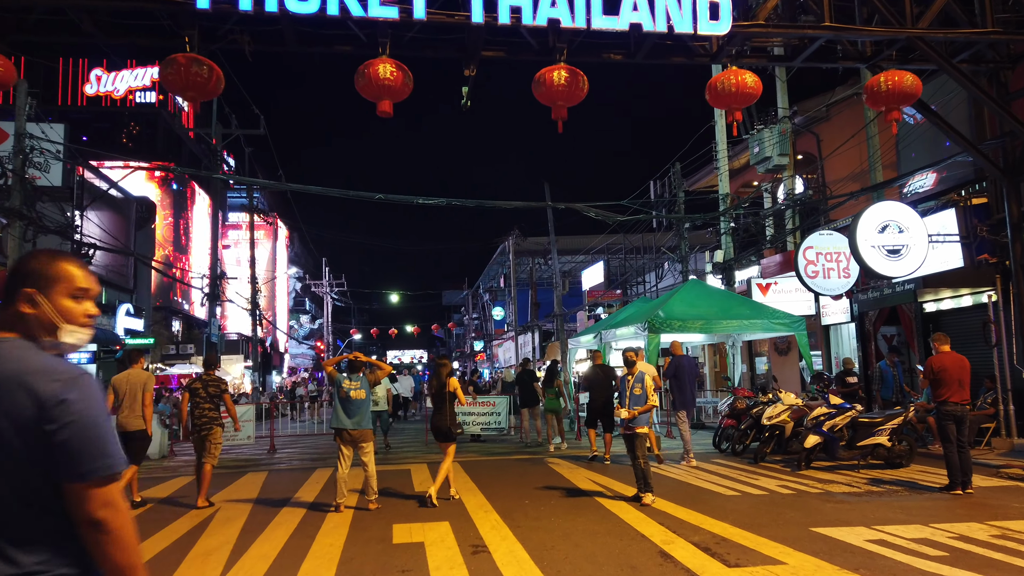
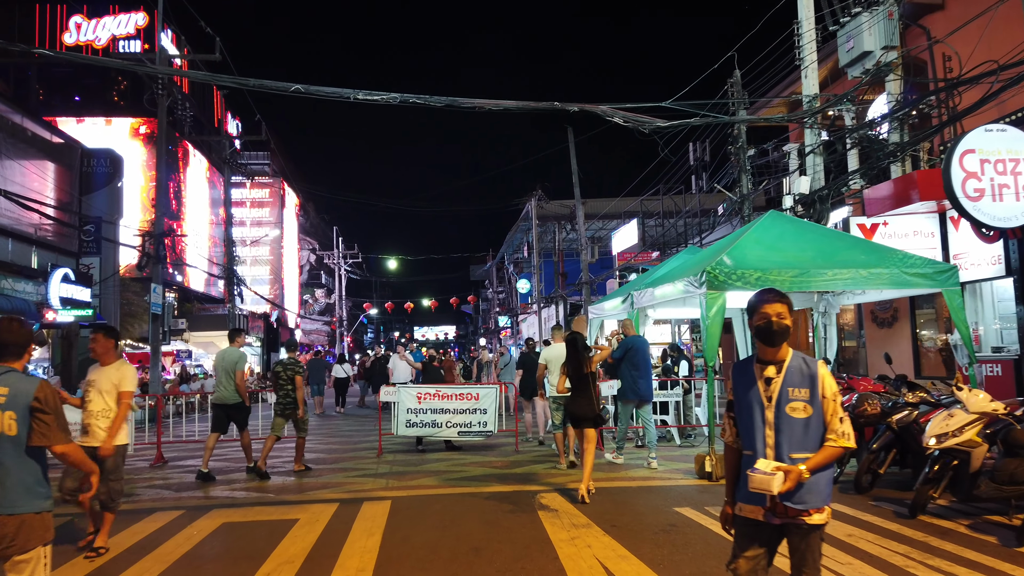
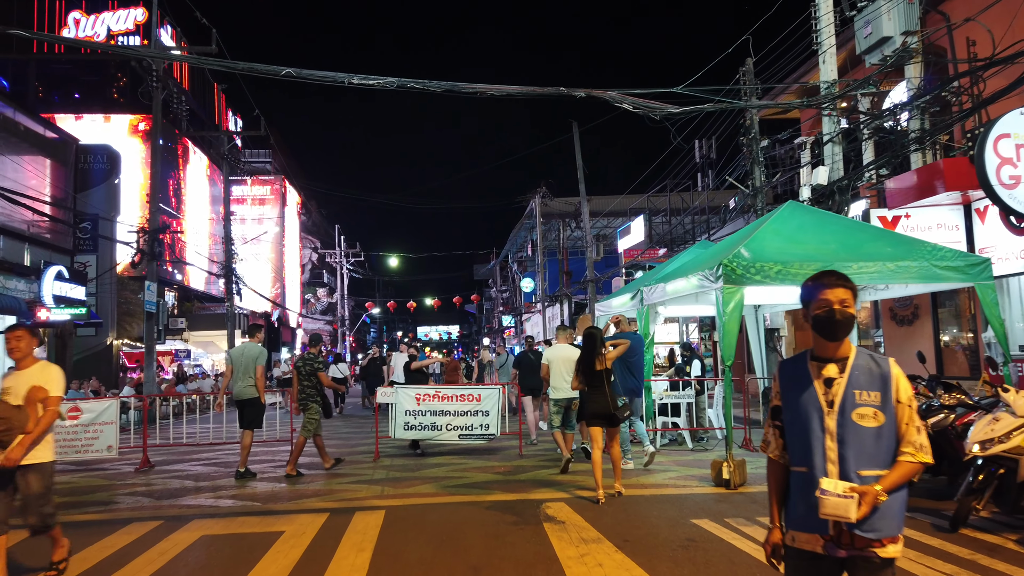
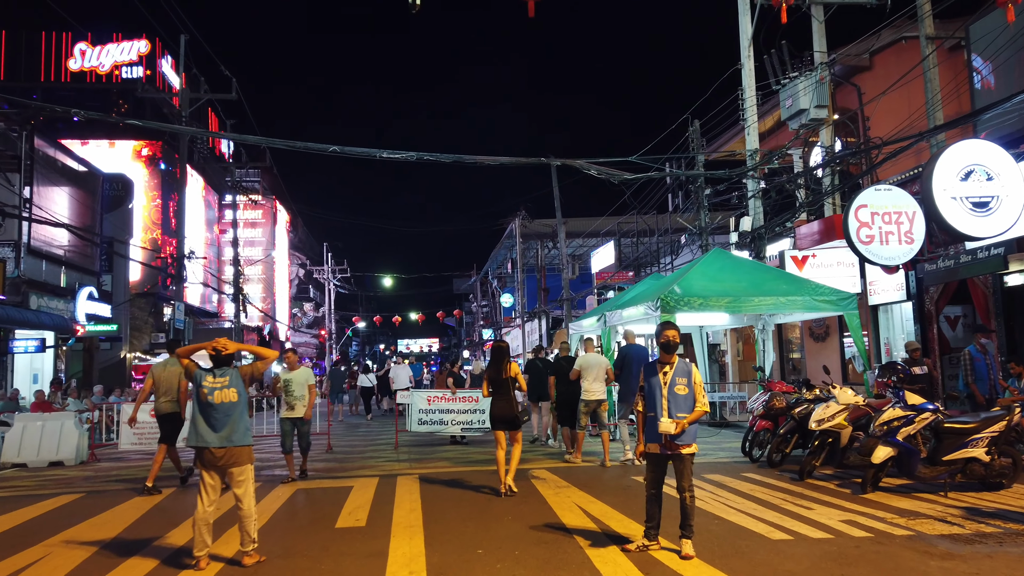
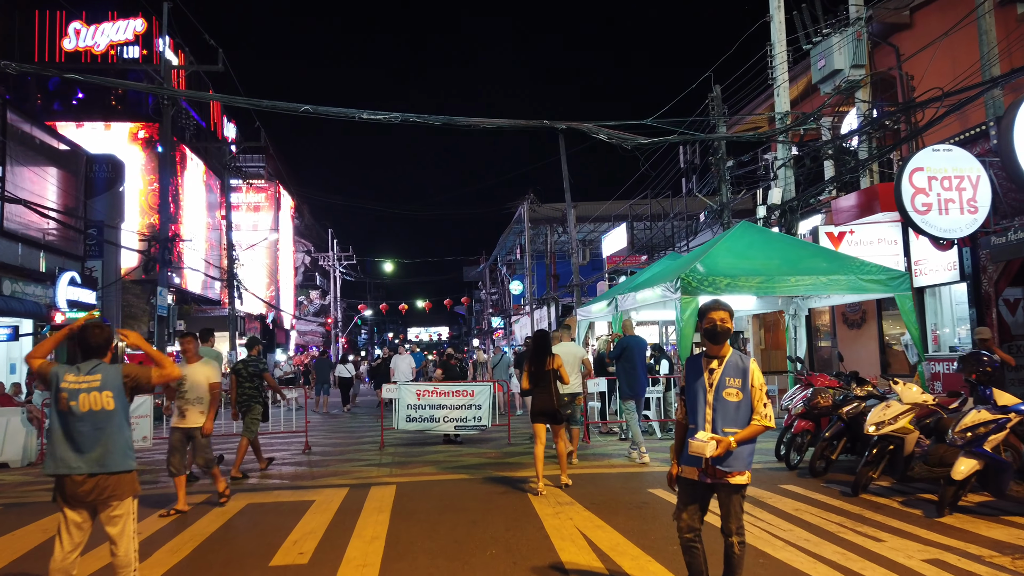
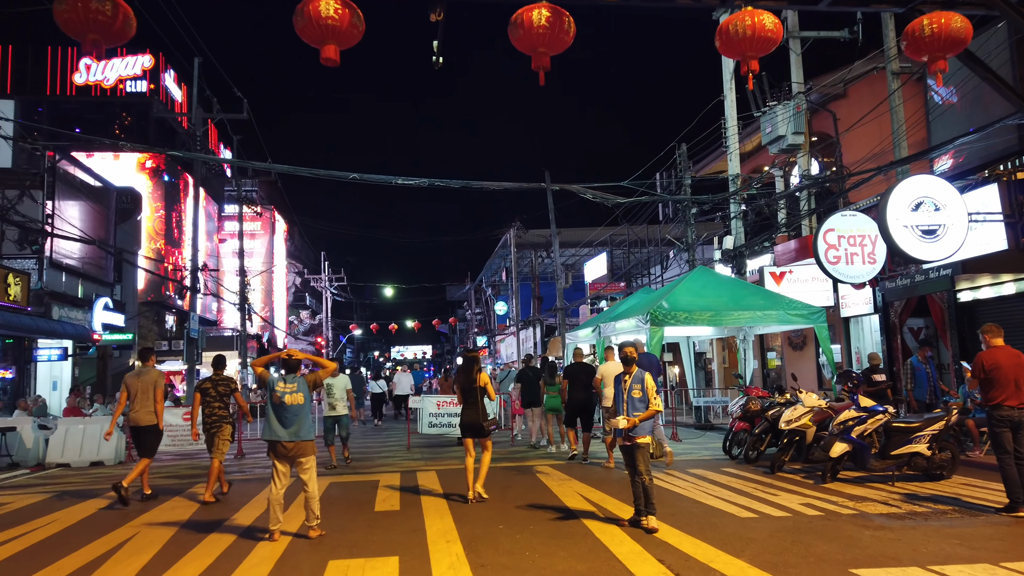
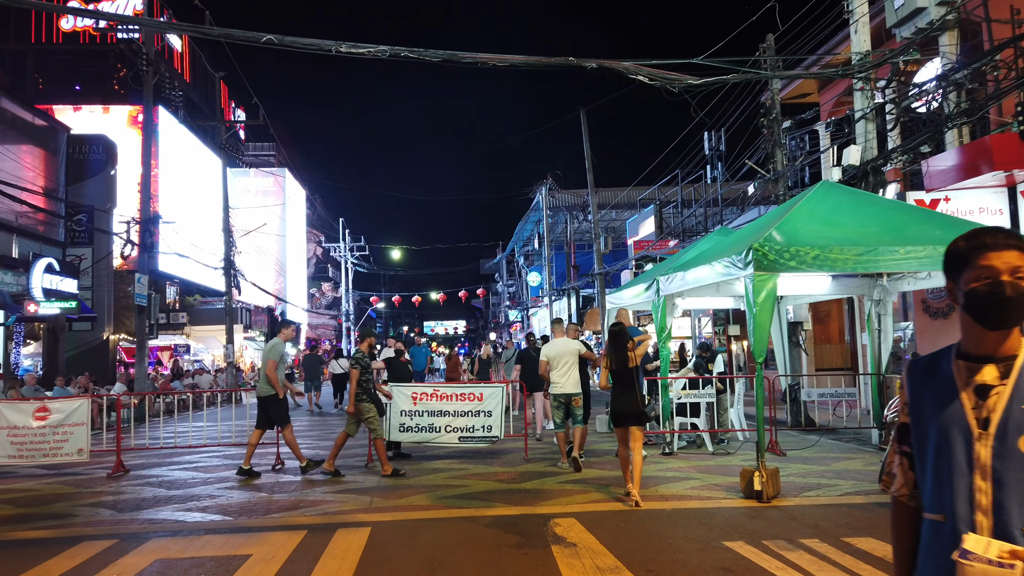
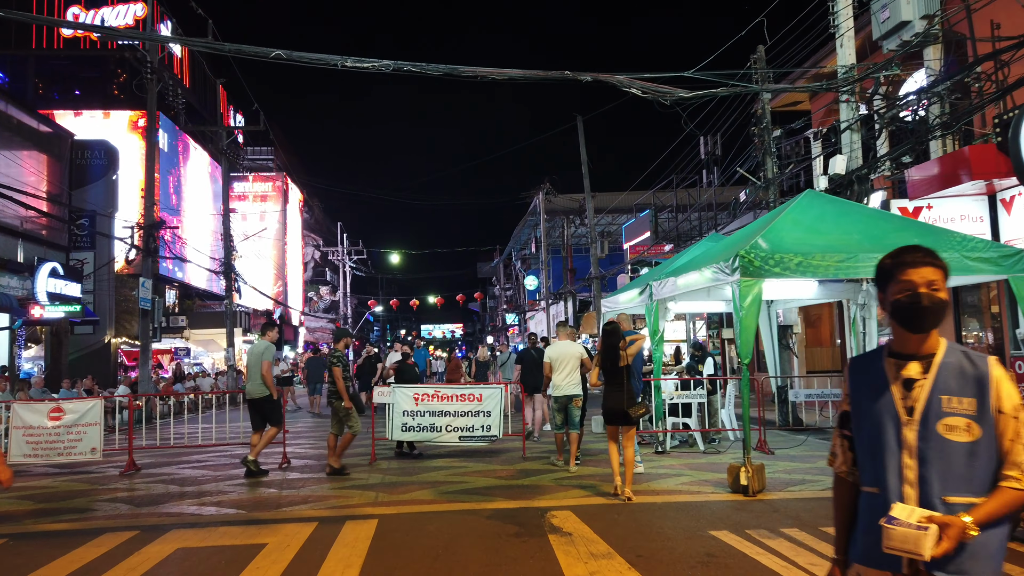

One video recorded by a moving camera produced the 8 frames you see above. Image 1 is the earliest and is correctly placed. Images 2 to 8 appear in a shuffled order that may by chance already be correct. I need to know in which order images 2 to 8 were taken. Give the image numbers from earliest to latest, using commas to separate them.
6, 4, 5, 2, 3, 8, 7
